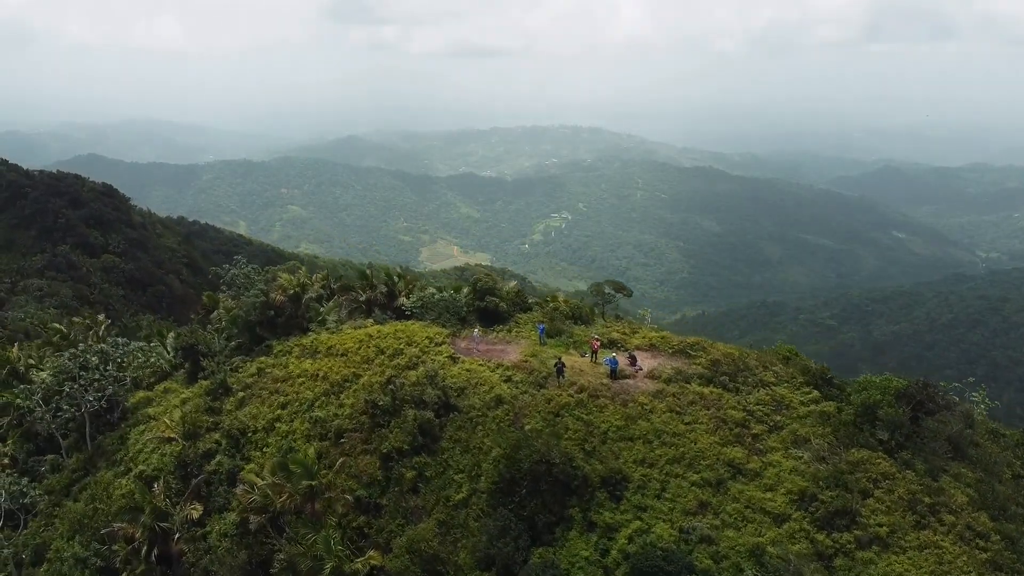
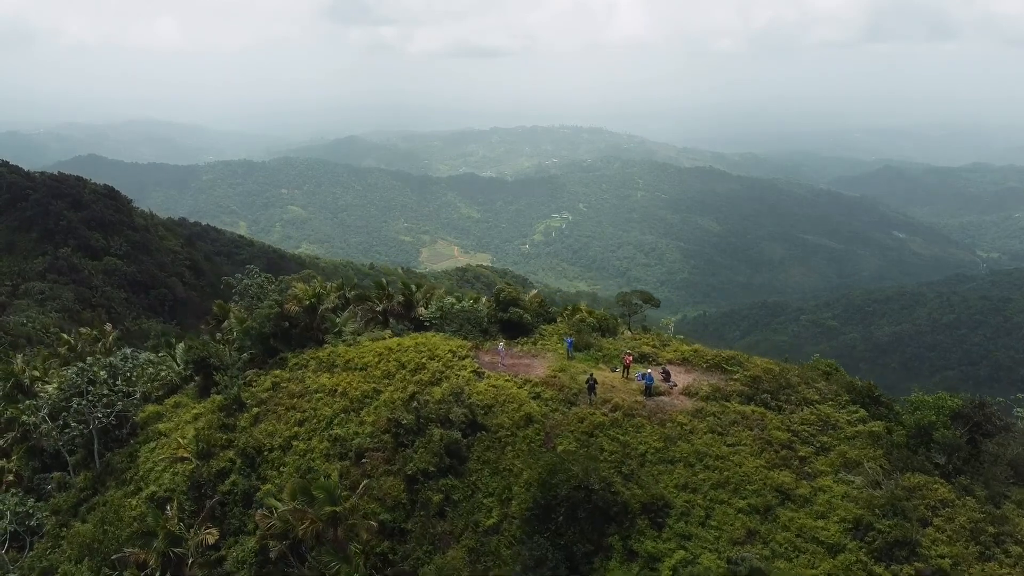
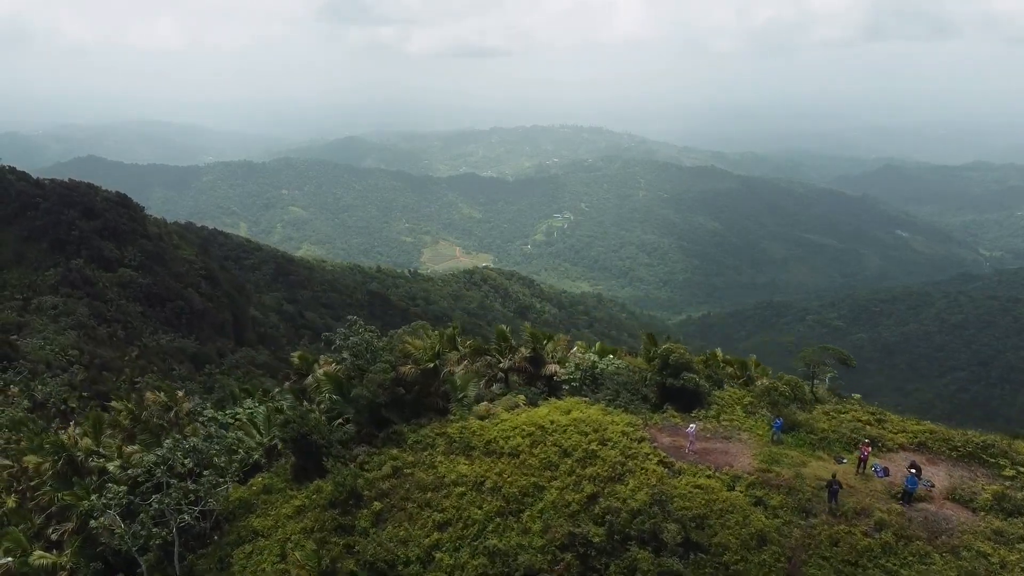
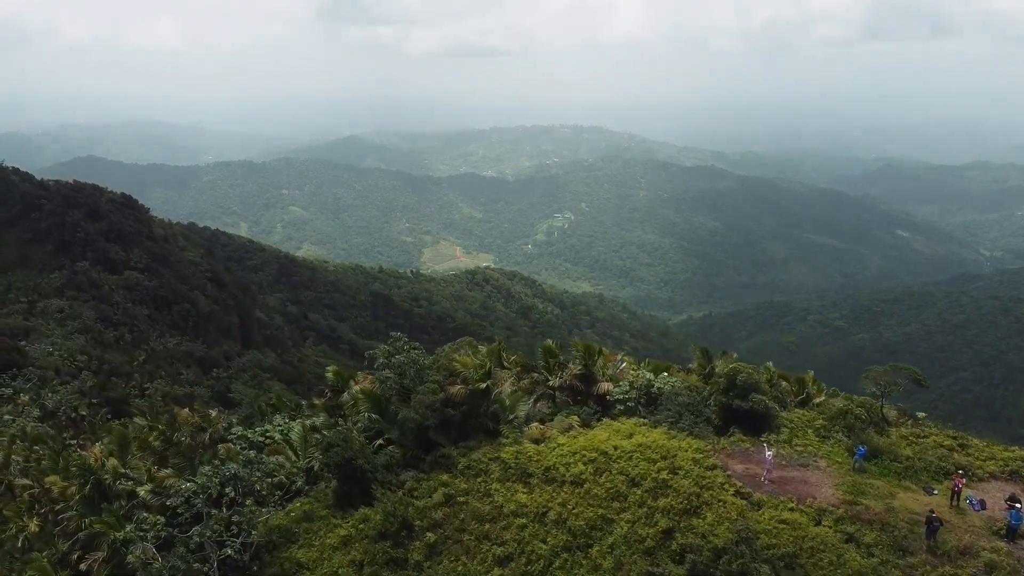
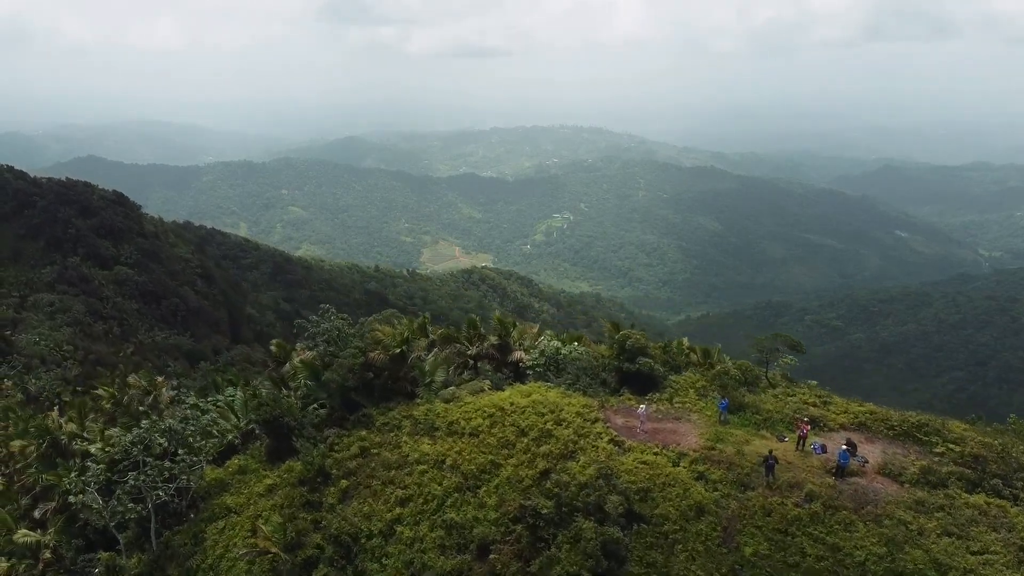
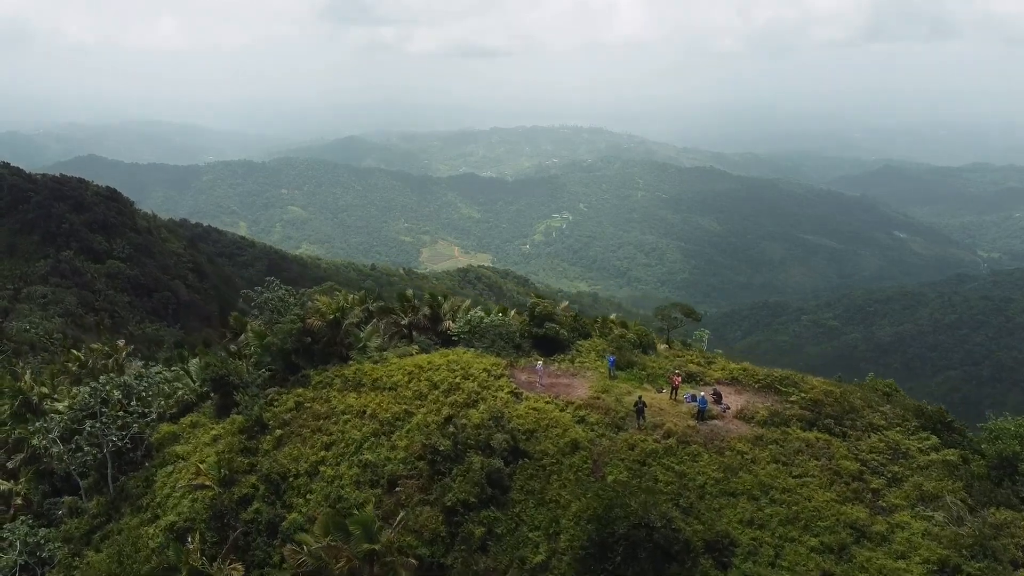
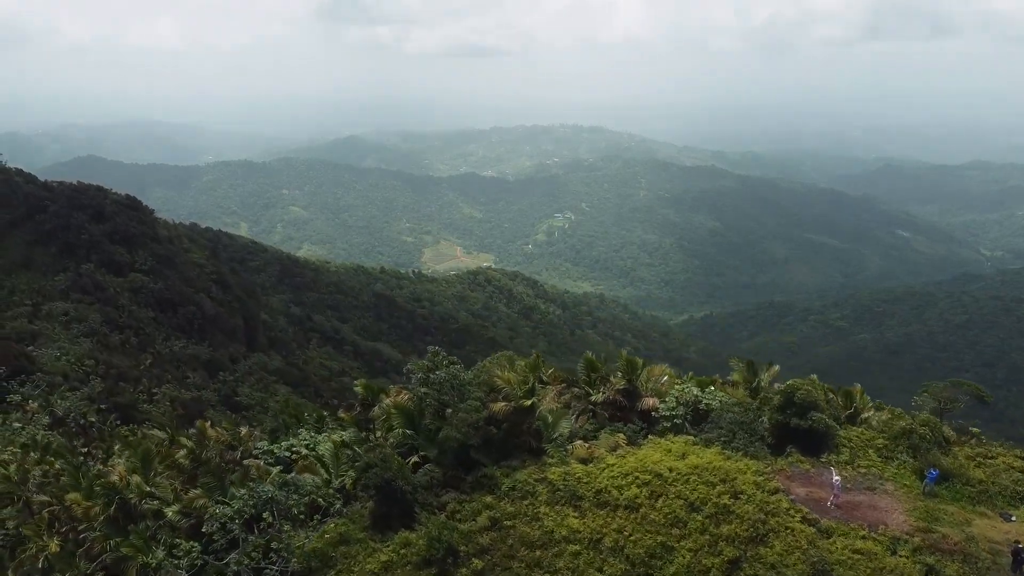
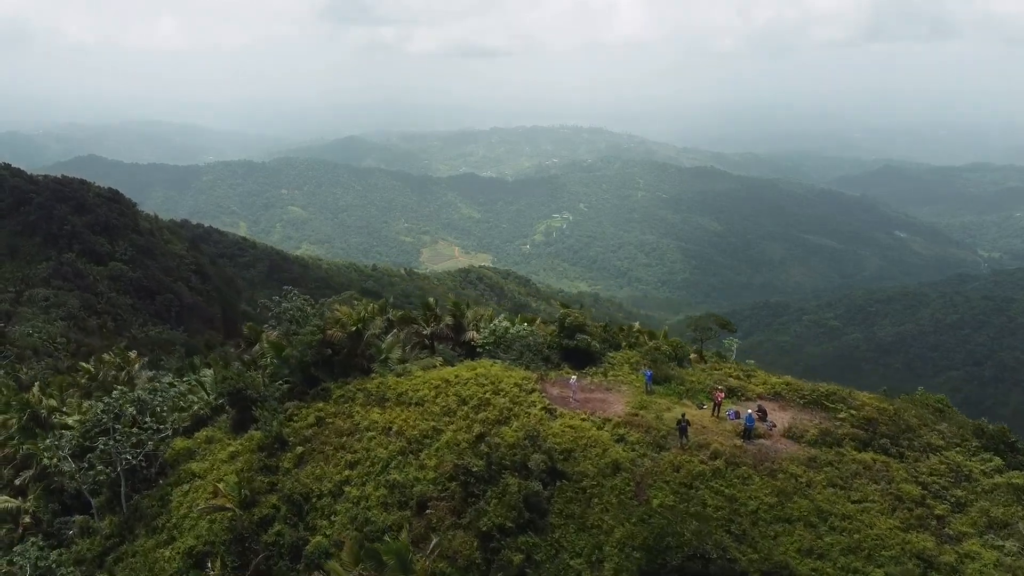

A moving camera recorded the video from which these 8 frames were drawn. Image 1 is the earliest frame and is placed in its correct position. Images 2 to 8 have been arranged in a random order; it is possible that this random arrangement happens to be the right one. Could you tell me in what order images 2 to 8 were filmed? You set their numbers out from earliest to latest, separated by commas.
2, 6, 8, 5, 3, 4, 7
